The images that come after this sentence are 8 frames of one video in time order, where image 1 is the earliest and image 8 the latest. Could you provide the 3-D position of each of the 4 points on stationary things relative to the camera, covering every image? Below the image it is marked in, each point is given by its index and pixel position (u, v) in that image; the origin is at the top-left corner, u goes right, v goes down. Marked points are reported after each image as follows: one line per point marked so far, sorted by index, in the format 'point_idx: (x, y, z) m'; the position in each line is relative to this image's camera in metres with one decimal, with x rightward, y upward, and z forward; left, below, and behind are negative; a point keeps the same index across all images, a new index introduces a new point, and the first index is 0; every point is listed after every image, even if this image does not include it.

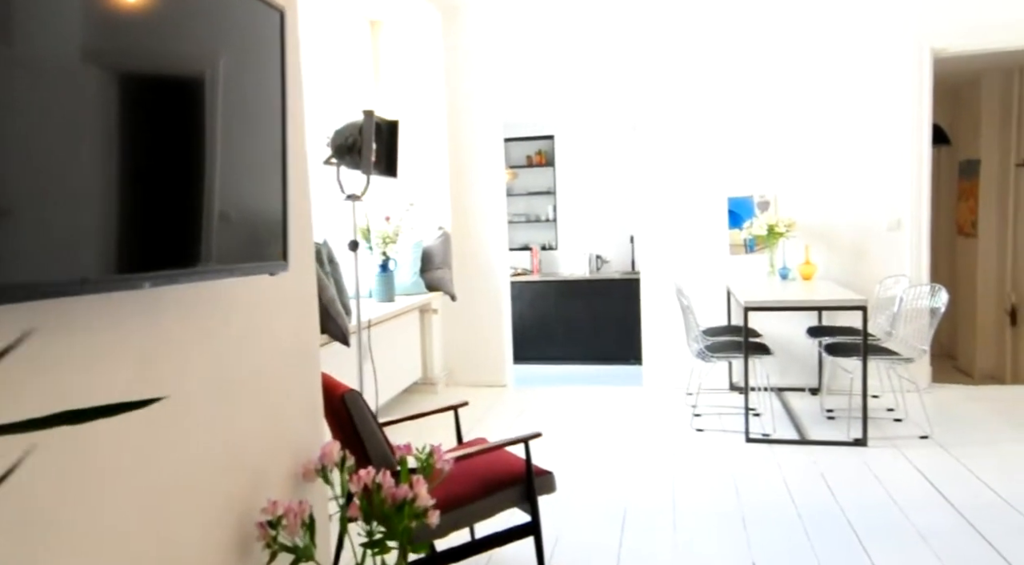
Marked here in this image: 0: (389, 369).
0: (-0.8, -0.5, +4.6) m
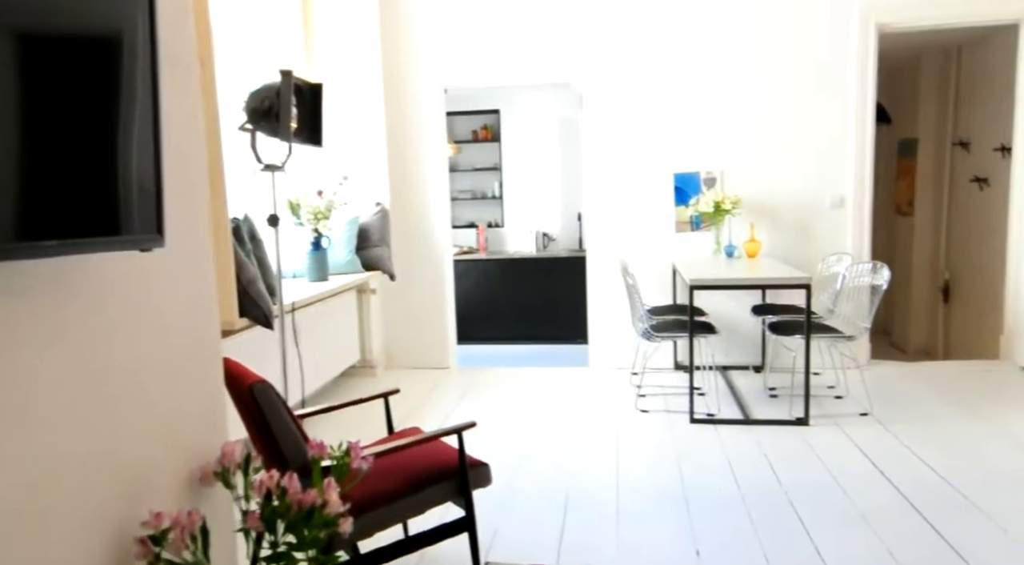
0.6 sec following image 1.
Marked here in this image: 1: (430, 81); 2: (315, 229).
0: (-1.1, -0.4, +4.3) m
1: (-0.6, +1.4, +5.0) m
2: (-1.1, +0.3, +4.2) m
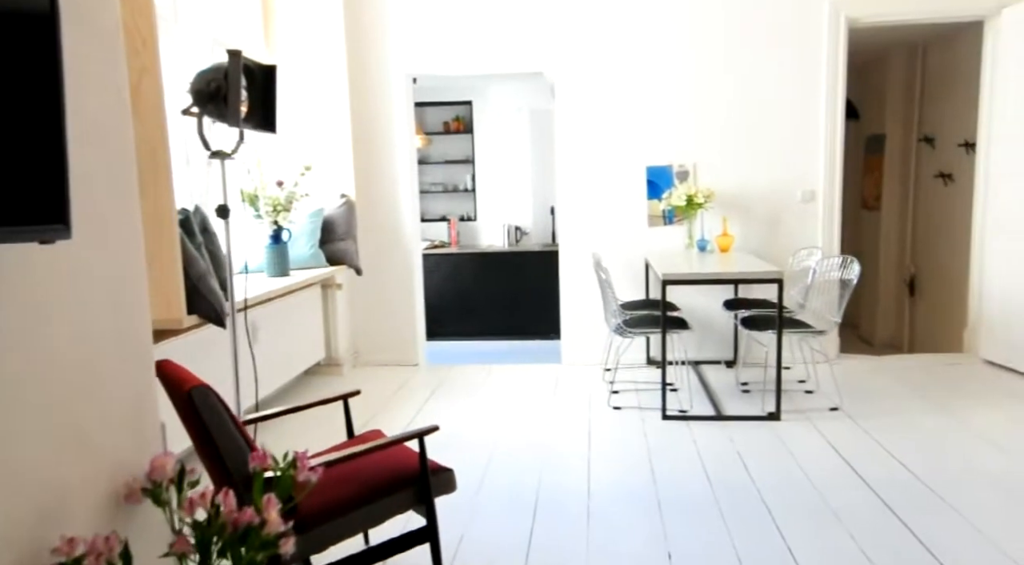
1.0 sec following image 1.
0: (-1.3, -0.4, +4.2) m
1: (-0.8, +1.4, +4.8) m
2: (-1.3, +0.3, +4.0) m
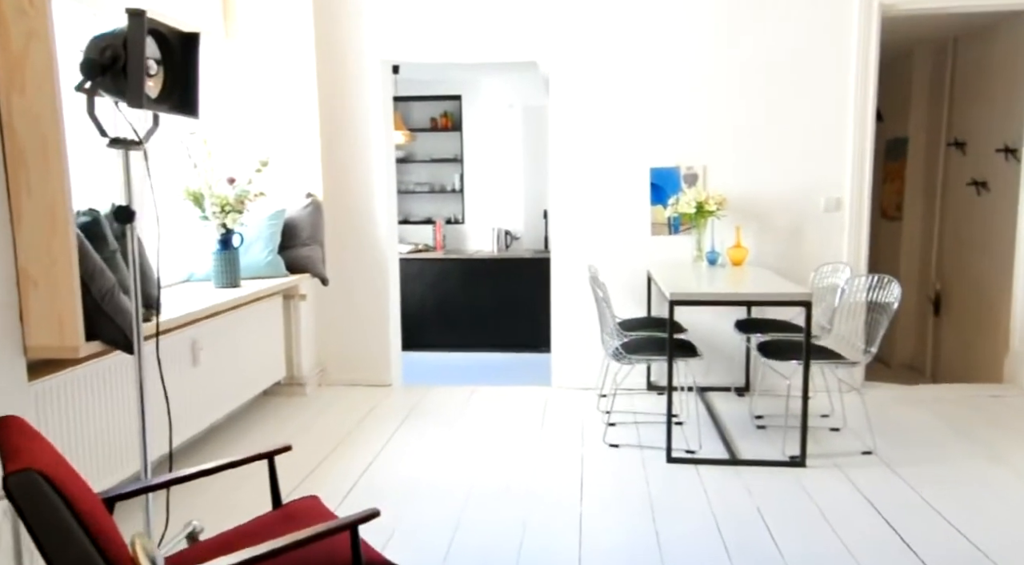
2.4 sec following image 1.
0: (-1.4, -0.4, +3.7) m
1: (-0.8, +1.3, +4.3) m
2: (-1.4, +0.3, +3.5) m
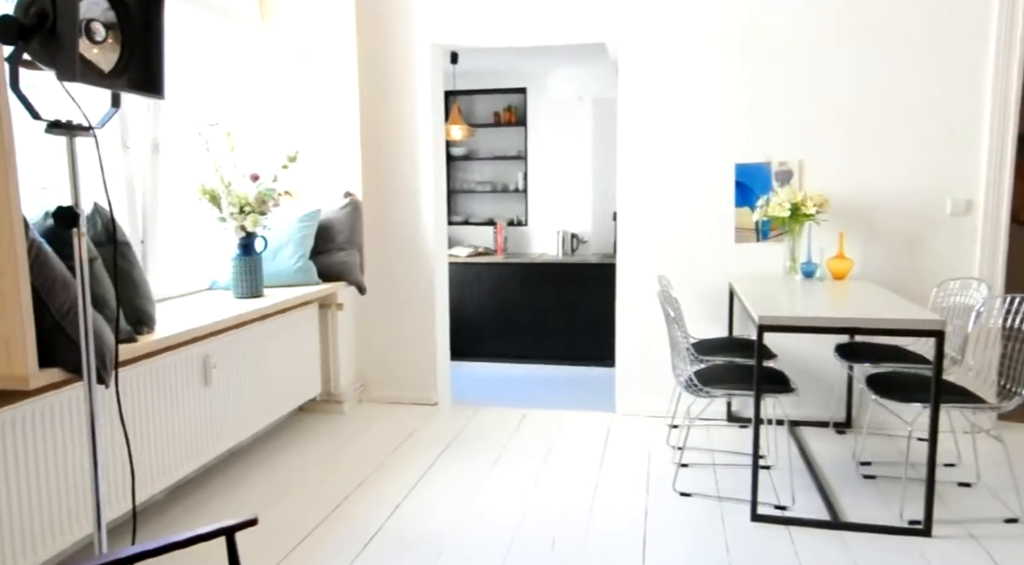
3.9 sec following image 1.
0: (-1.2, -0.5, +3.3) m
1: (-0.5, +1.3, +3.9) m
2: (-1.1, +0.2, +3.1) m
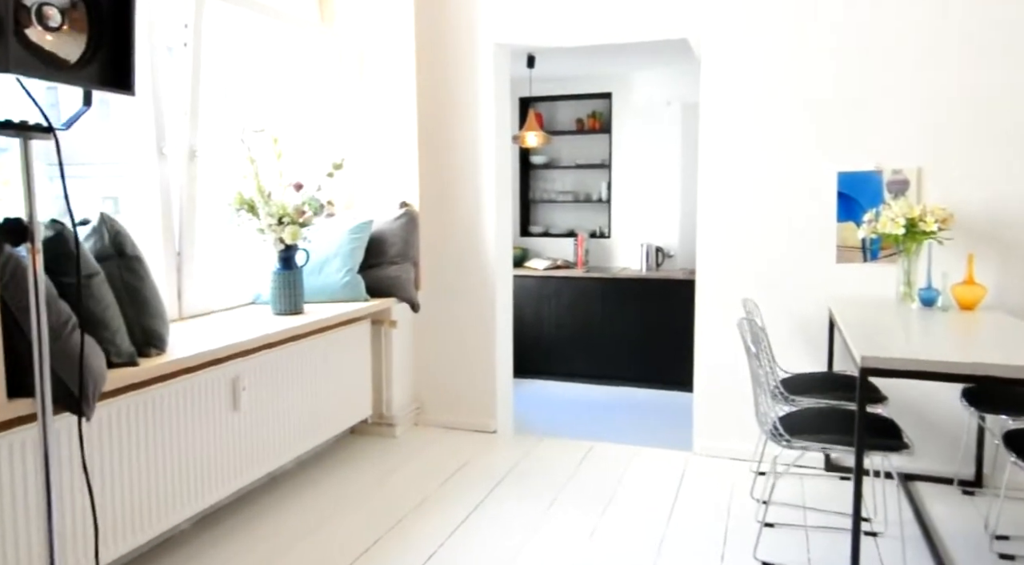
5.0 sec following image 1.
0: (-0.9, -0.5, +3.1) m
1: (-0.1, +1.2, +3.6) m
2: (-0.9, +0.2, +2.9) m
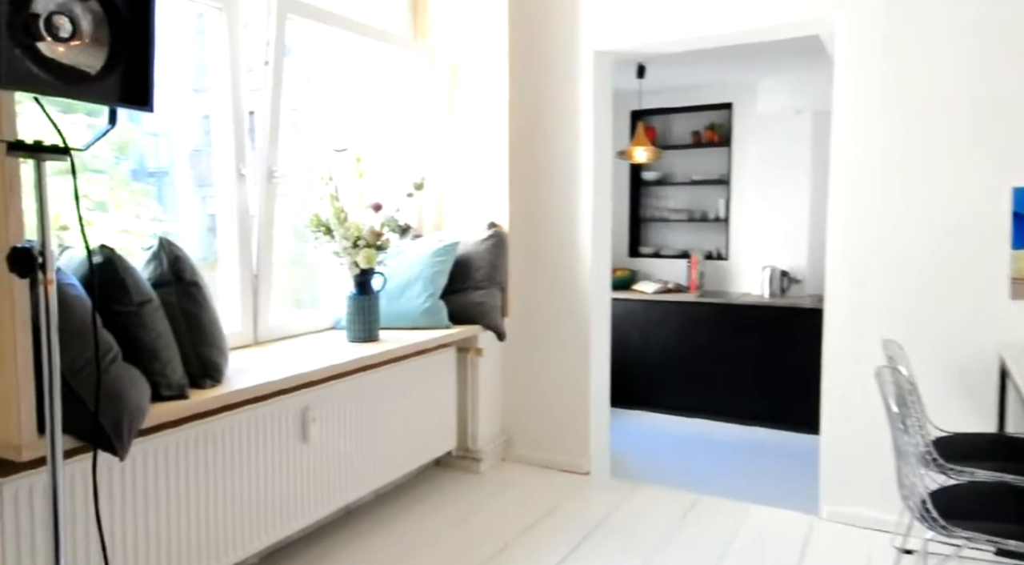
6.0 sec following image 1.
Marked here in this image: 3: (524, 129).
0: (-0.6, -0.6, +2.9) m
1: (+0.3, +1.1, +3.3) m
2: (-0.6, +0.1, +2.7) m
3: (+0.1, +0.7, +3.5) m
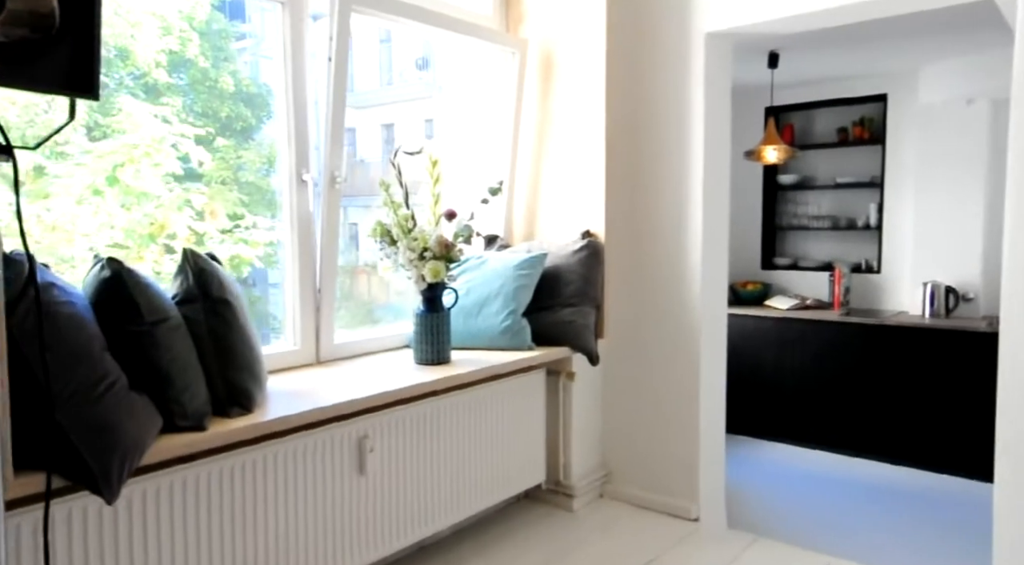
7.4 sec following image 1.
0: (-0.3, -0.7, +2.6) m
1: (+0.7, +1.0, +2.9) m
2: (-0.3, 0.0, +2.5) m
3: (+0.5, +0.7, +3.1) m
